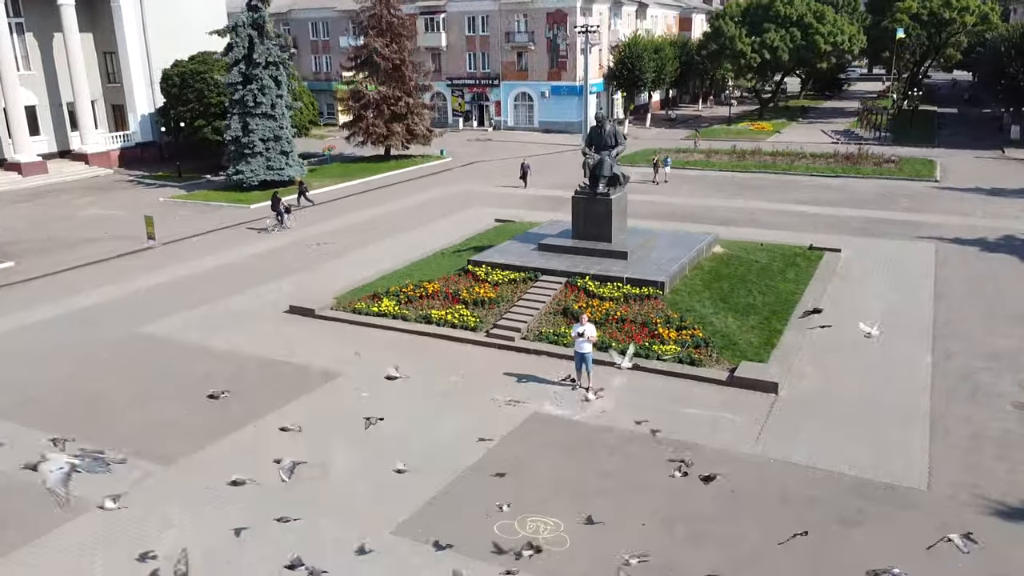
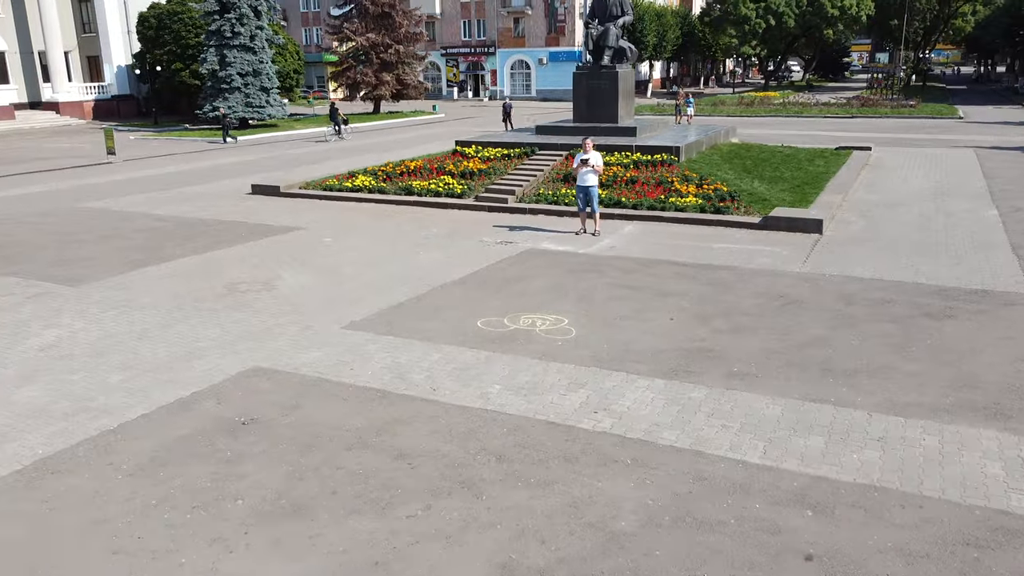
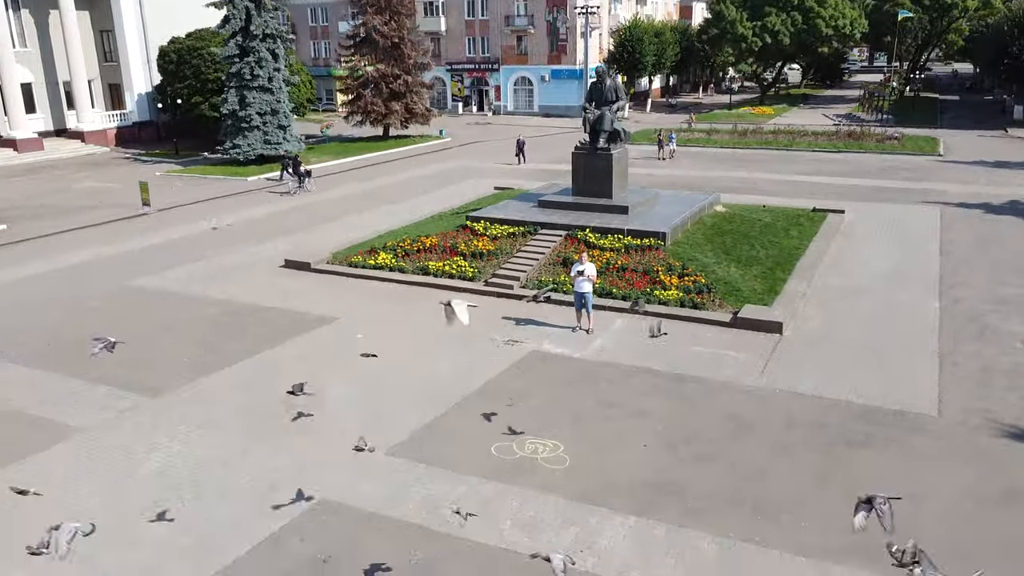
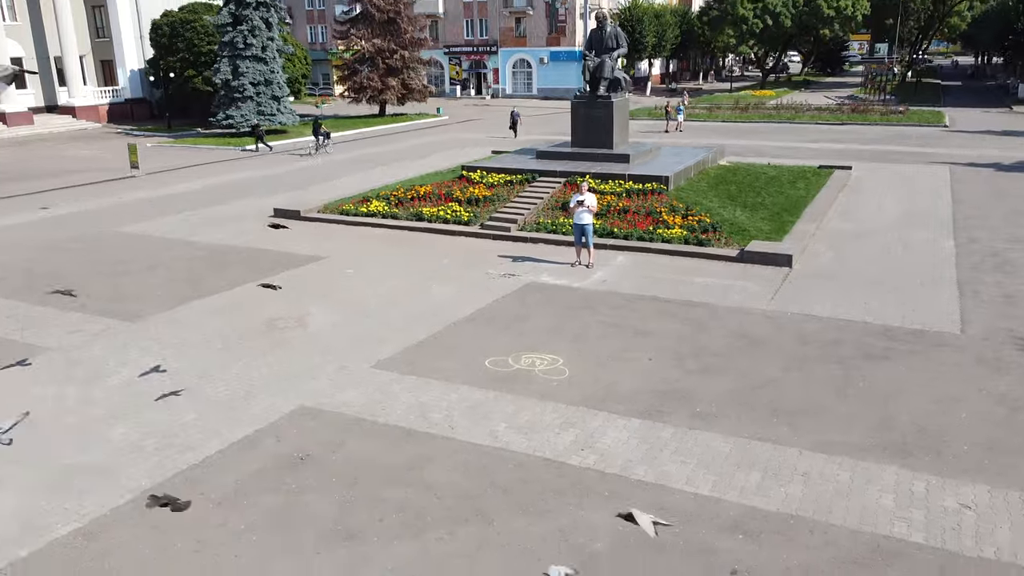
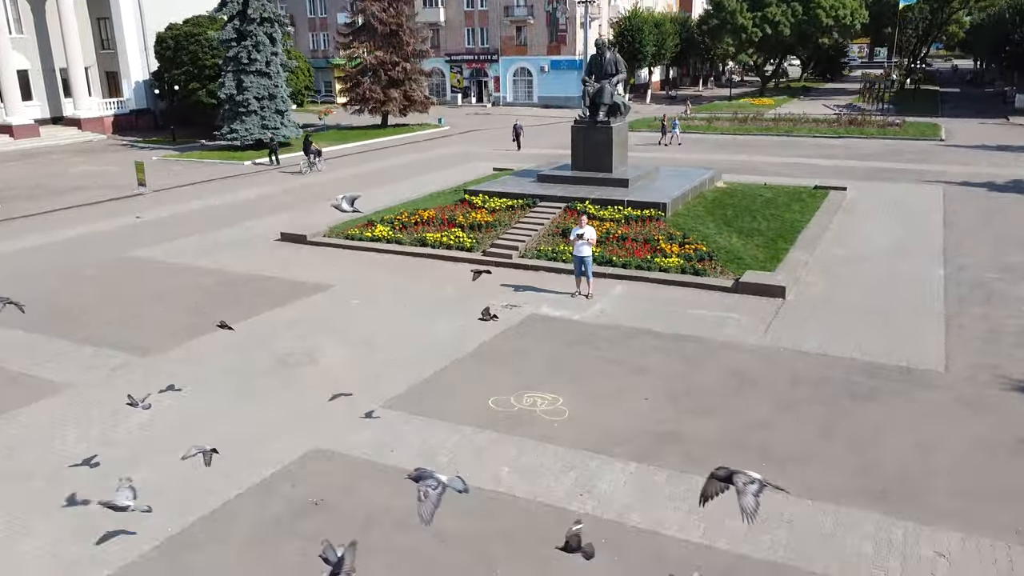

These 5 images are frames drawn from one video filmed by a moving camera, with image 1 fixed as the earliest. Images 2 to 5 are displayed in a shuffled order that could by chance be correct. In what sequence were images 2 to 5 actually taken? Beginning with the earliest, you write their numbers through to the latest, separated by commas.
3, 5, 4, 2
